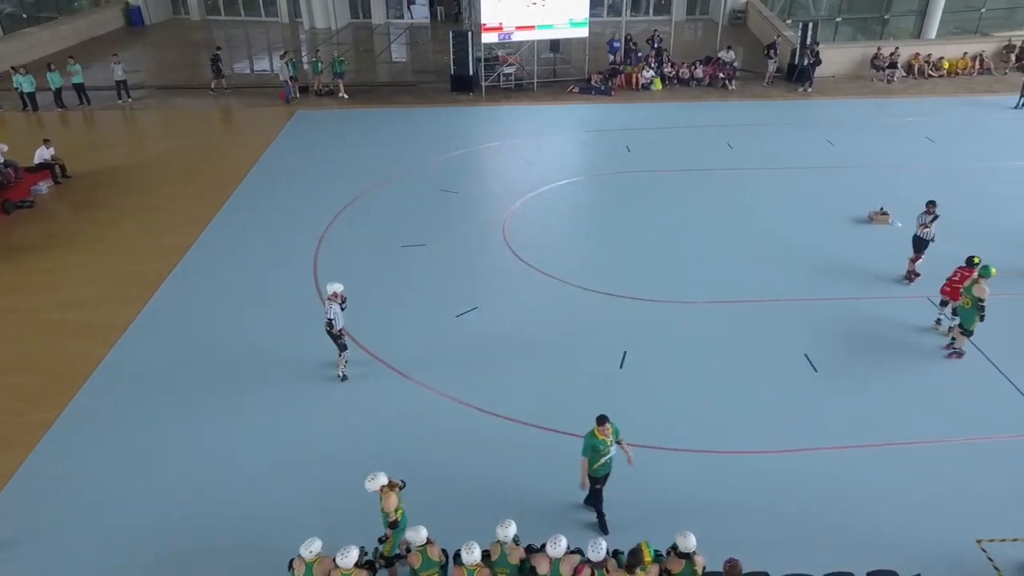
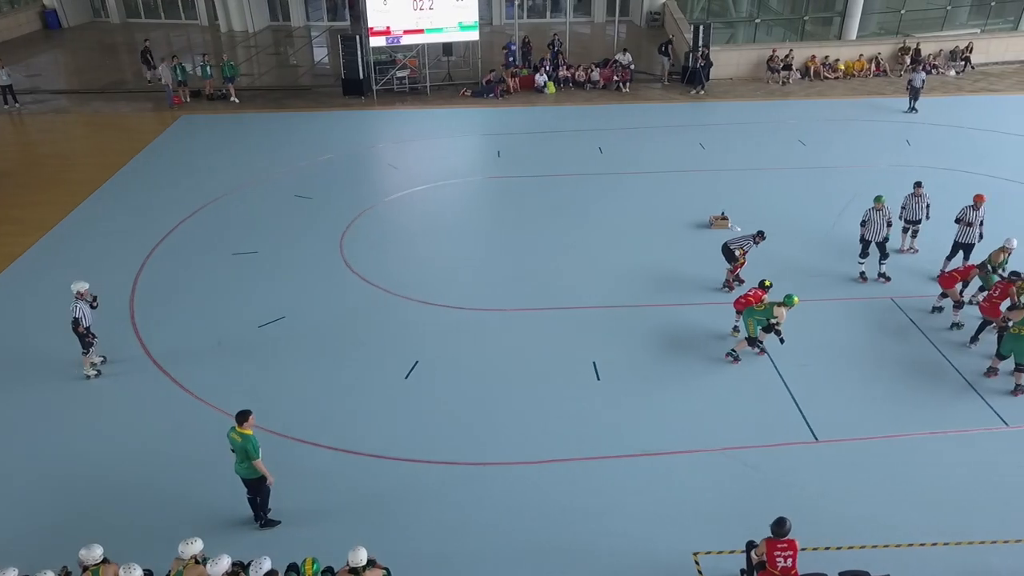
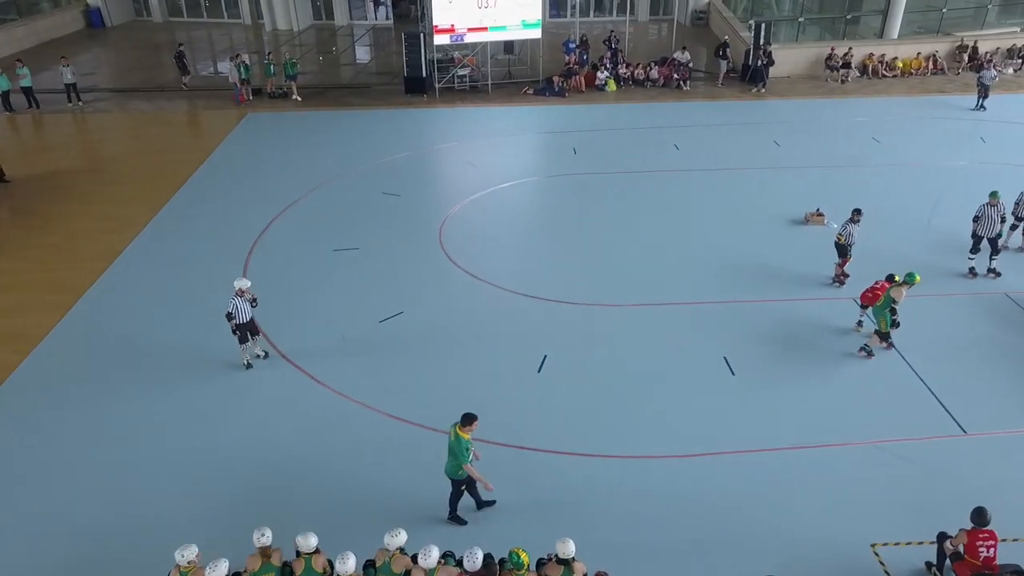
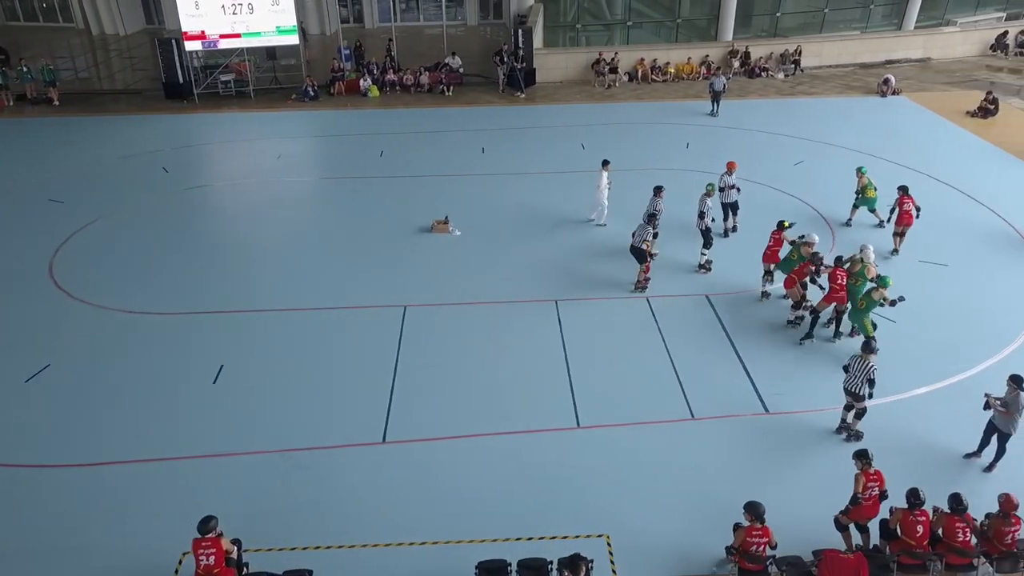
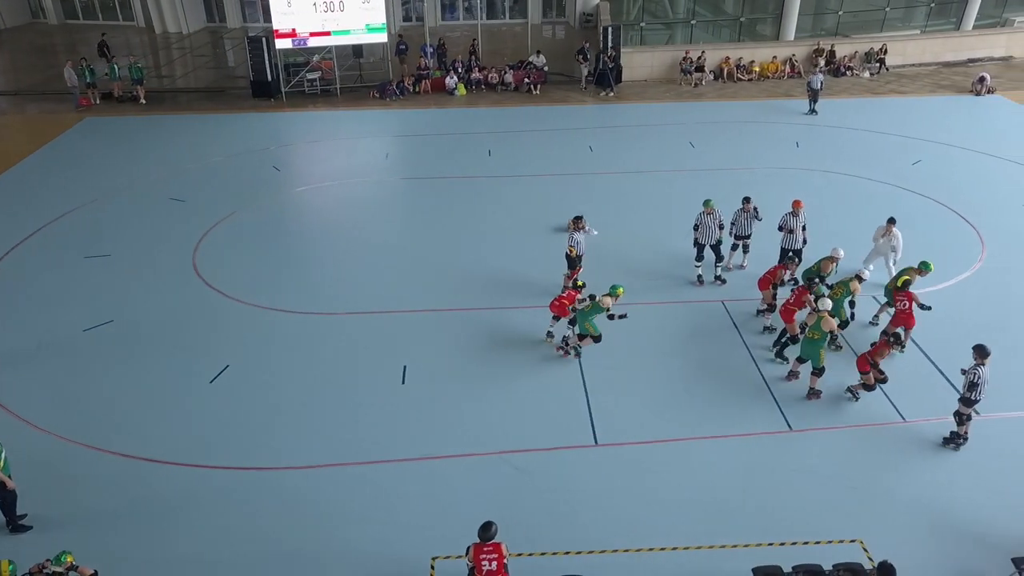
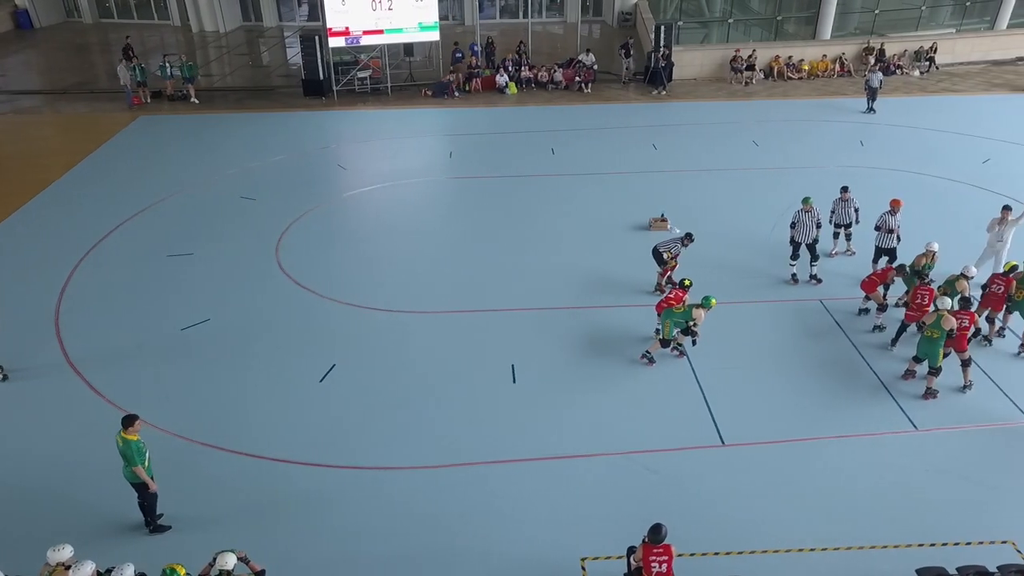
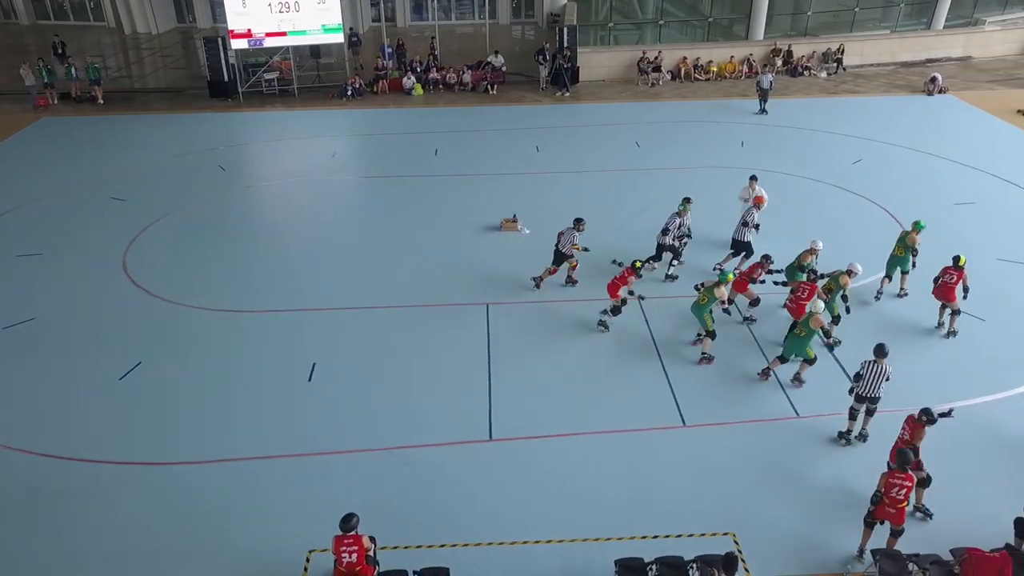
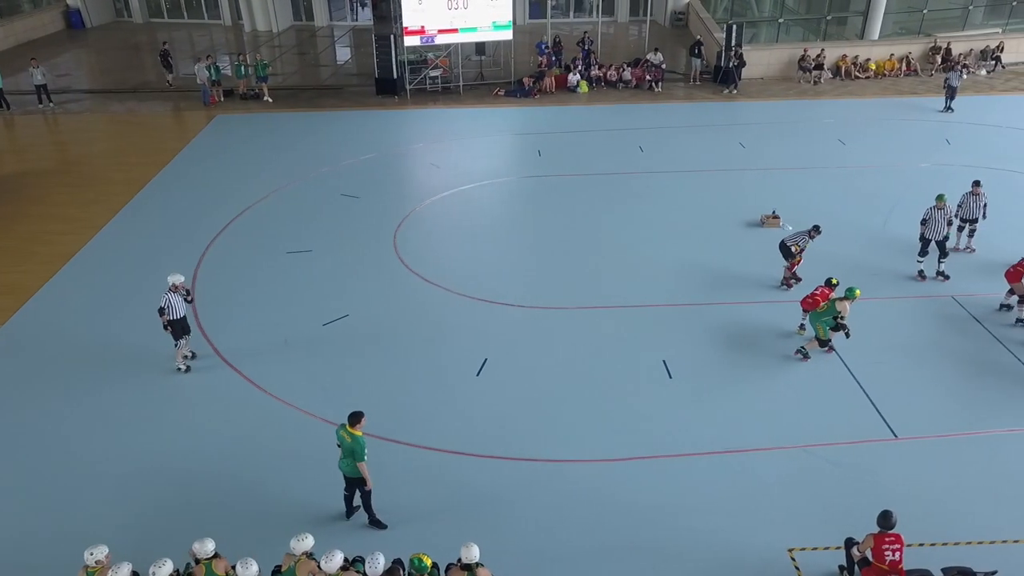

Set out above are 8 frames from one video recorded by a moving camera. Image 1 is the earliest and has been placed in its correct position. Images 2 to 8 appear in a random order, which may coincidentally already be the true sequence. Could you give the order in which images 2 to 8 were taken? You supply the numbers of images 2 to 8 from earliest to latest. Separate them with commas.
3, 8, 2, 6, 5, 7, 4
